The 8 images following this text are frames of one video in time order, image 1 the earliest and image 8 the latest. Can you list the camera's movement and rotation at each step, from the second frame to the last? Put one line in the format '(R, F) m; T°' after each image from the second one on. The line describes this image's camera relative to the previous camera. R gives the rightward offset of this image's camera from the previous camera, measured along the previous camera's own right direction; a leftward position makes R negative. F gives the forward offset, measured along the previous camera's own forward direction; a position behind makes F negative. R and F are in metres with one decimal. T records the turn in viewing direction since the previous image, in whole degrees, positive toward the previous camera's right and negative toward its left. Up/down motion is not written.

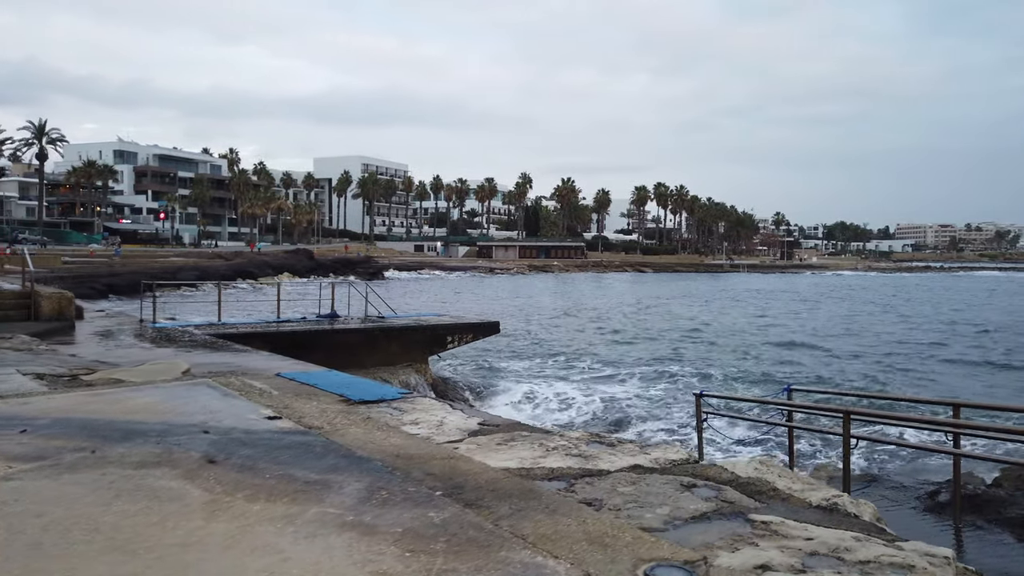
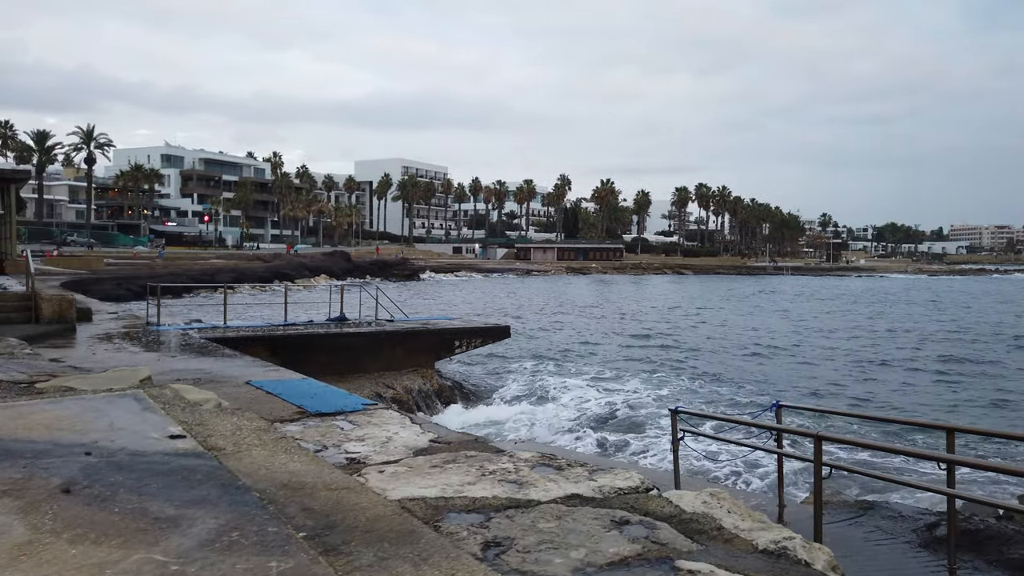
(+0.8, +0.6) m; -3°
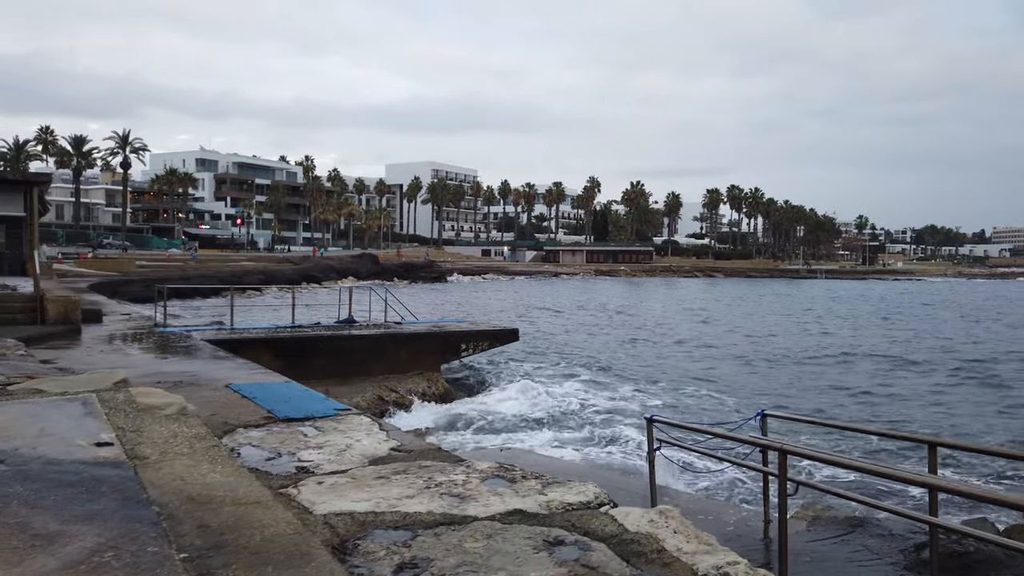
(+0.6, +0.3) m; -2°
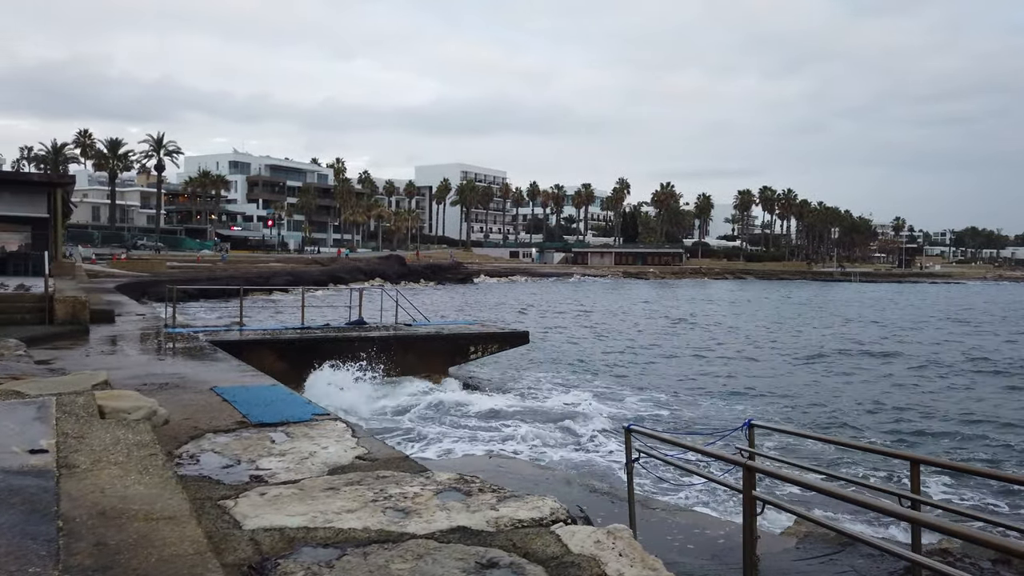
(+0.5, +0.3) m; -2°
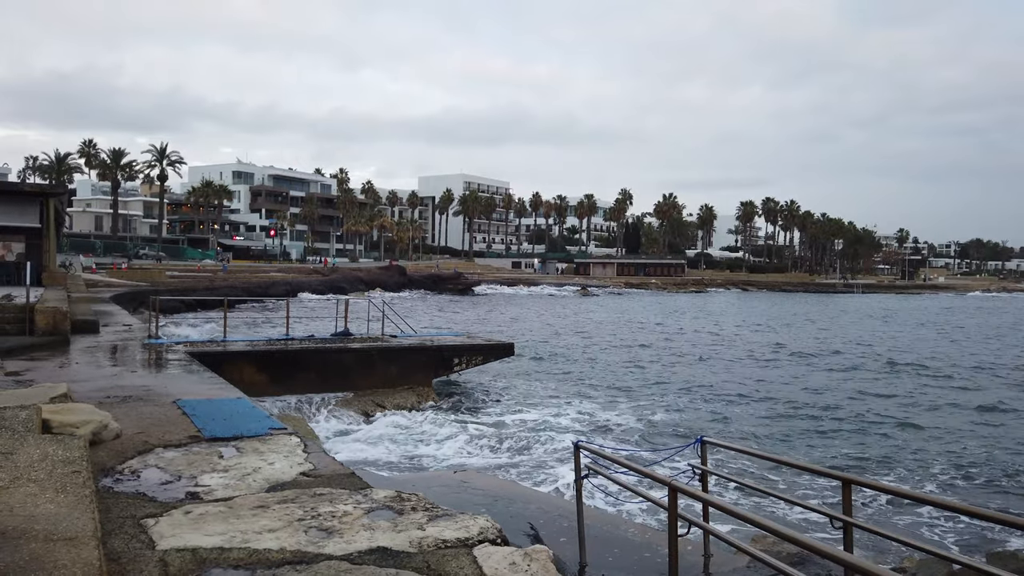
(+0.5, +0.1) m; 0°
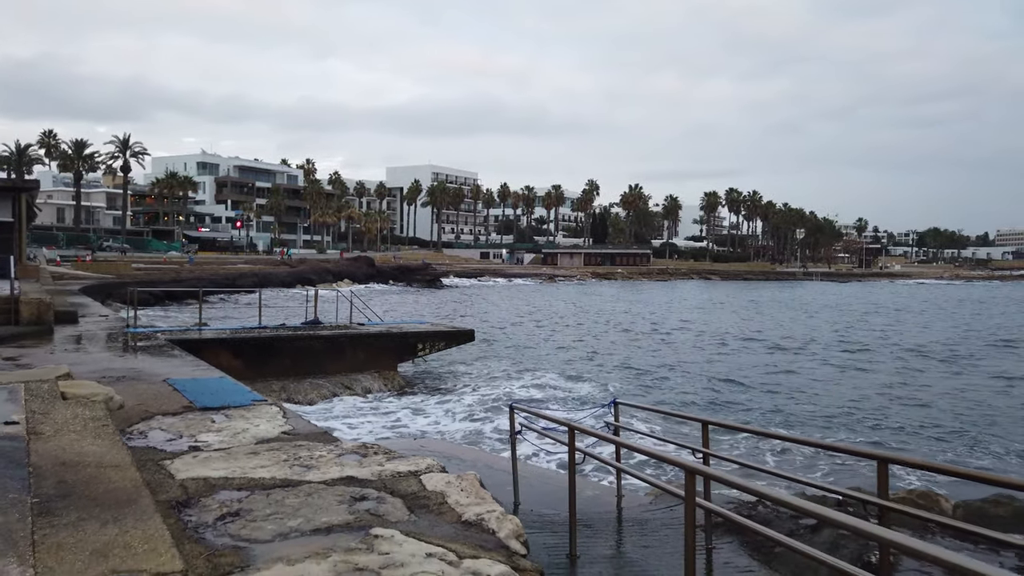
(+0.2, -1.3) m; +2°
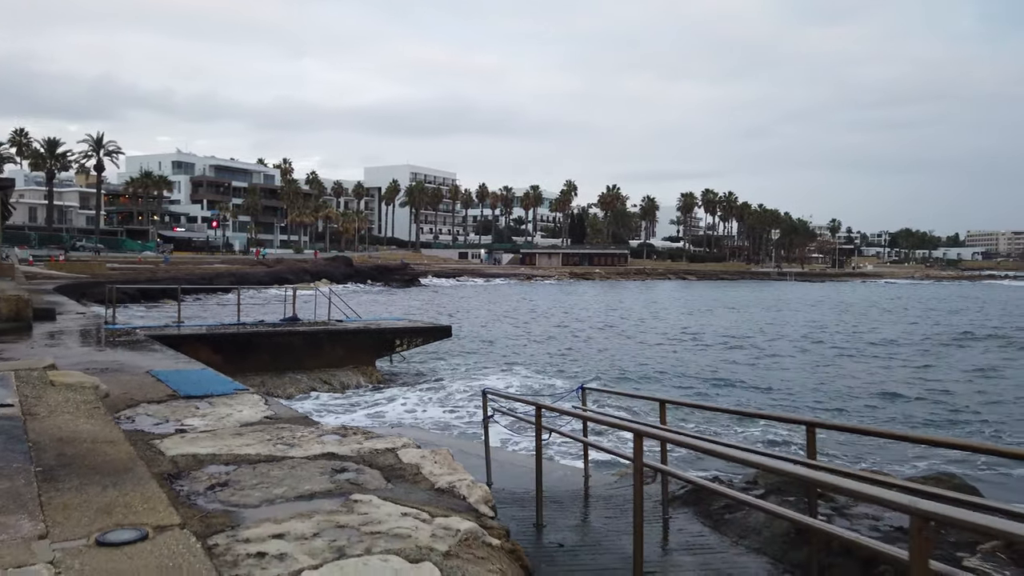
(+0.1, -0.4) m; +2°
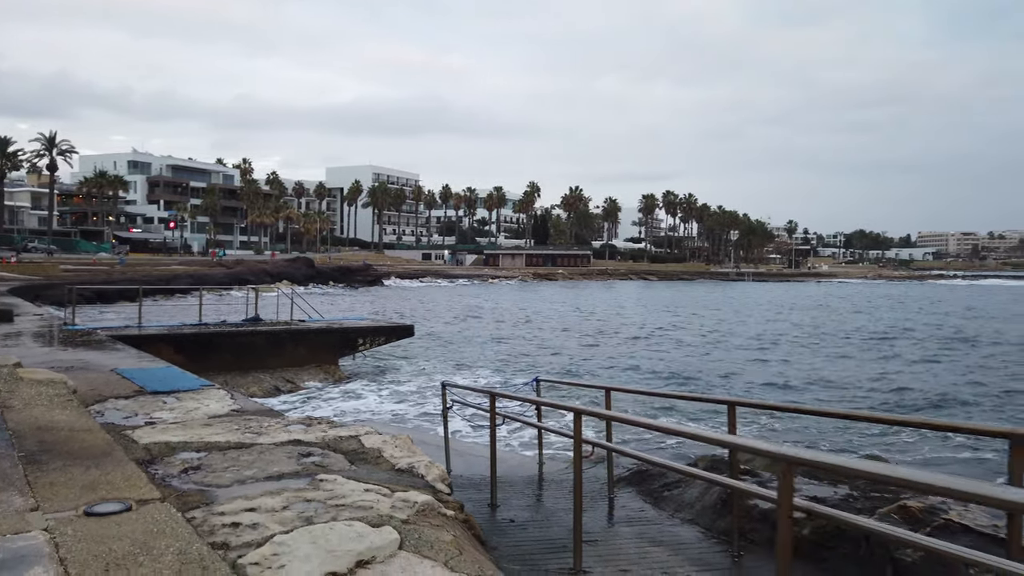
(+0.1, -0.4) m; +3°
